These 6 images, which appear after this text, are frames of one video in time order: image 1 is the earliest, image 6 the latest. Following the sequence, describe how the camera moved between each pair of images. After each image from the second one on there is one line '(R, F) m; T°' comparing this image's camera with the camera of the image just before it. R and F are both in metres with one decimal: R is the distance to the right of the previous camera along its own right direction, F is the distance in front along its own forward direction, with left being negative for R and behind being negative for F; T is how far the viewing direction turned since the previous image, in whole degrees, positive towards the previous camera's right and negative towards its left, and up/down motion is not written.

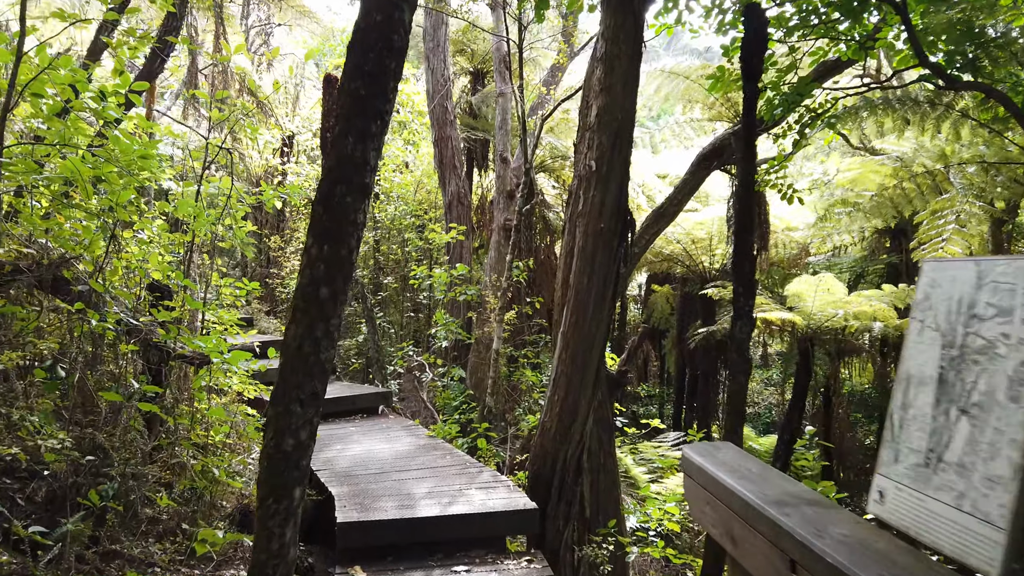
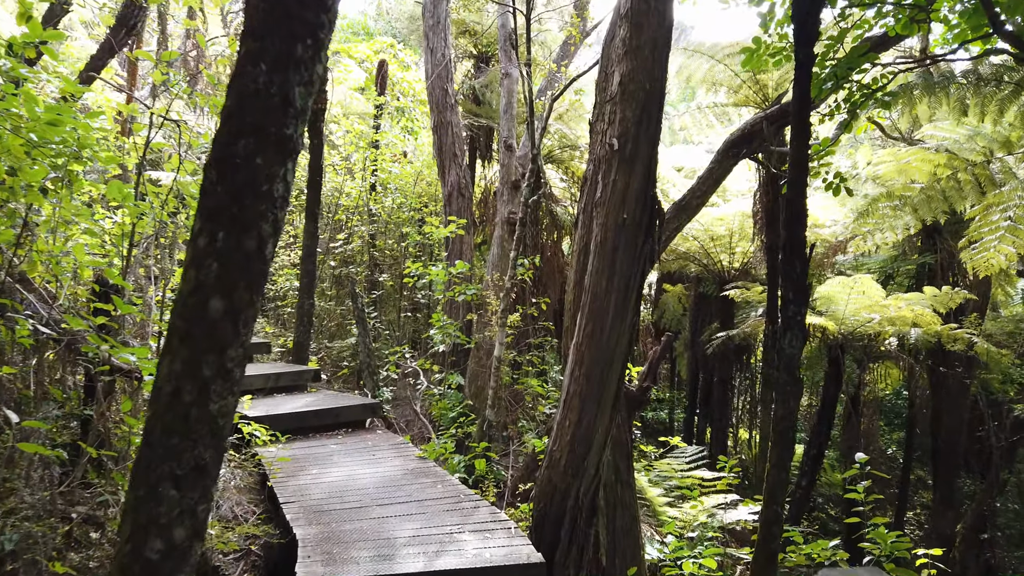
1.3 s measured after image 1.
(0.0, +0.7) m; 0°
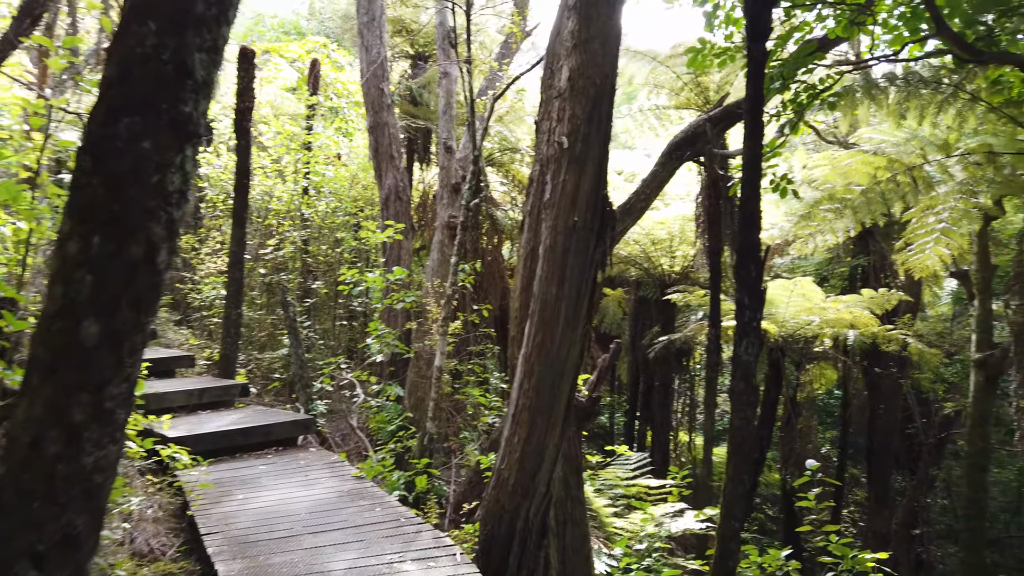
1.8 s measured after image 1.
(0.0, +0.2) m; +5°
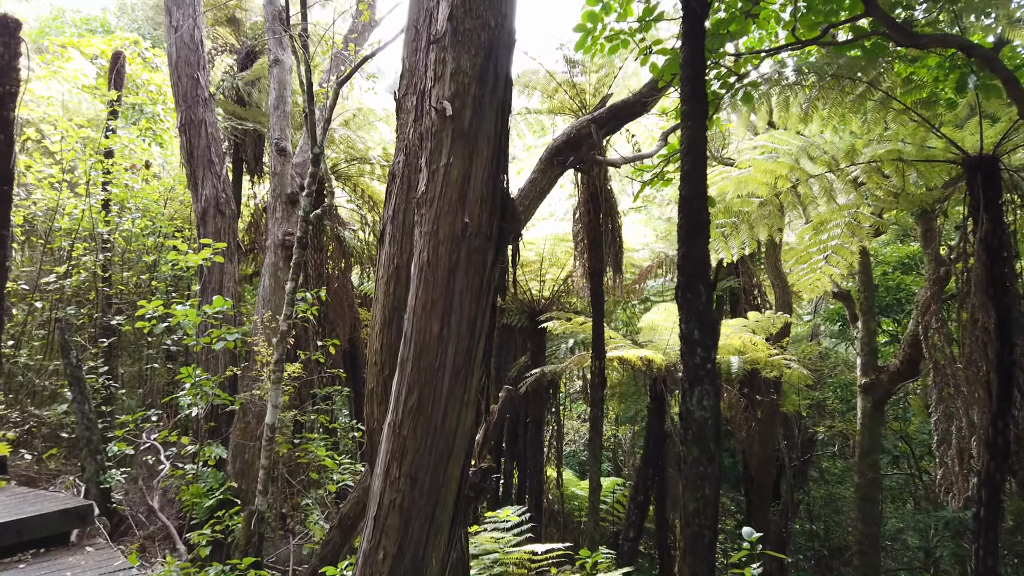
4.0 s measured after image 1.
(0.0, +1.0) m; +11°
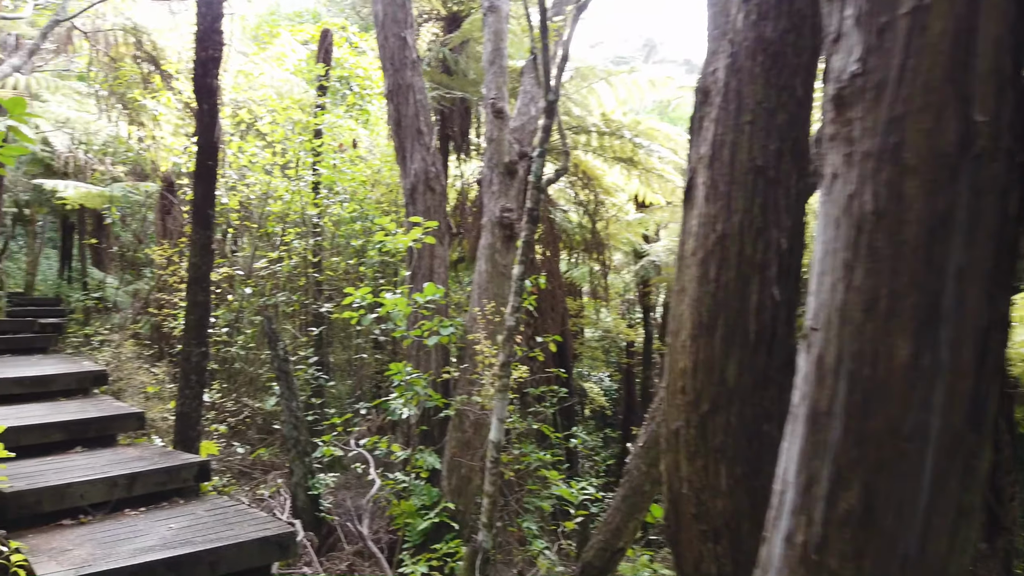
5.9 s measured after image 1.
(-0.4, +1.0) m; -14°
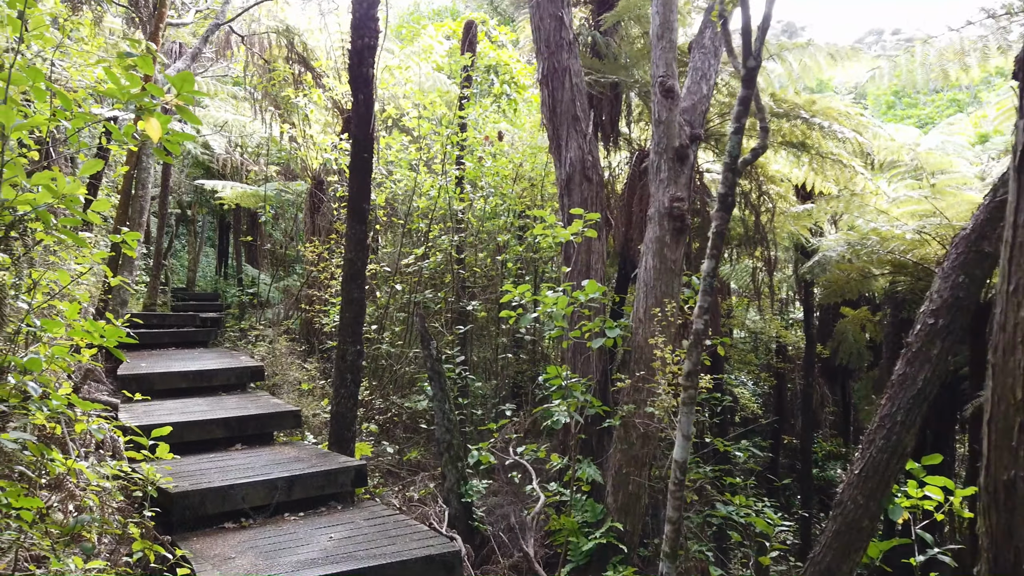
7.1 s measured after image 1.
(-0.2, +0.3) m; -10°
